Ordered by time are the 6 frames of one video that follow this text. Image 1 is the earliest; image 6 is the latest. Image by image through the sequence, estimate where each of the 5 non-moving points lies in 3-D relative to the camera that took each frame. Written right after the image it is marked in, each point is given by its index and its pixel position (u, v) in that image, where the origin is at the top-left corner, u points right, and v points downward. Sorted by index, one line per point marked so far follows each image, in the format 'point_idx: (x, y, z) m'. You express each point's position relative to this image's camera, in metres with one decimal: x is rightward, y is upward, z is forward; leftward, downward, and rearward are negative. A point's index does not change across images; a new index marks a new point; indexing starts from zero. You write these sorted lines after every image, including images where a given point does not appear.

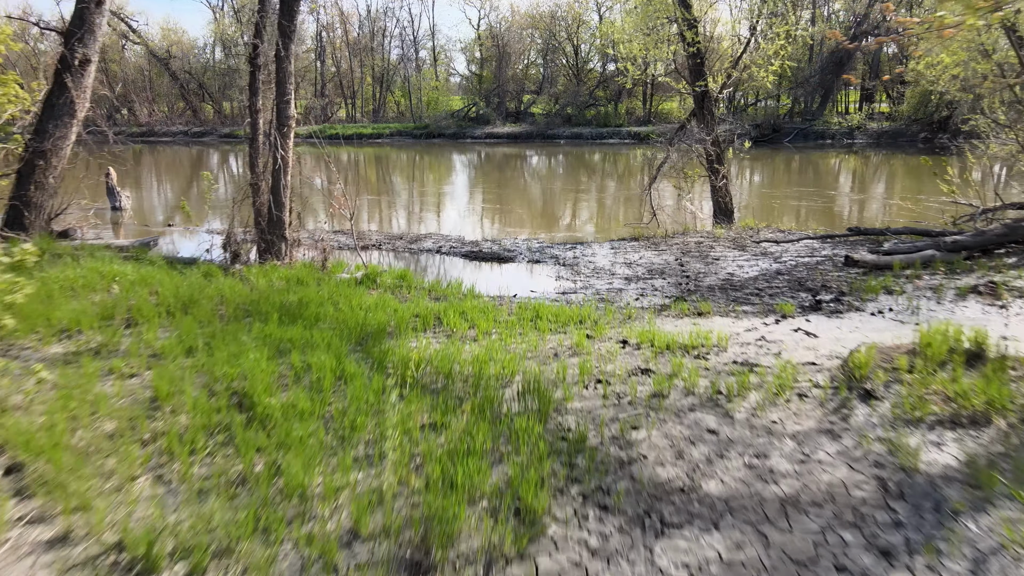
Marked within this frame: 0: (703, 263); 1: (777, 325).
0: (+2.0, +0.2, +8.4) m
1: (+1.8, -0.3, +5.6) m
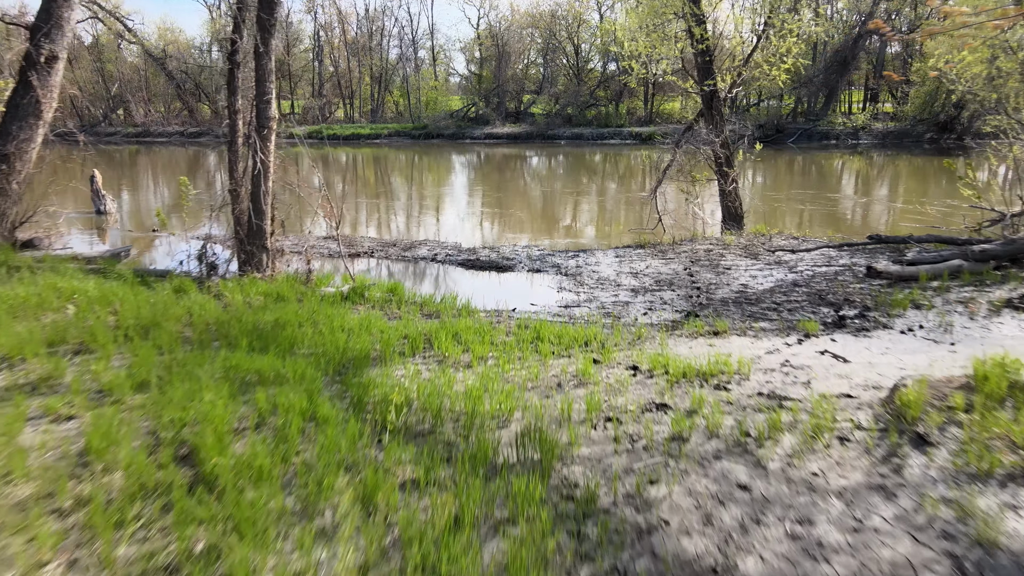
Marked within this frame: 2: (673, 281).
0: (+2.0, +0.1, +7.9) m
1: (+1.8, -0.4, +5.1) m
2: (+1.5, +0.1, +7.6) m
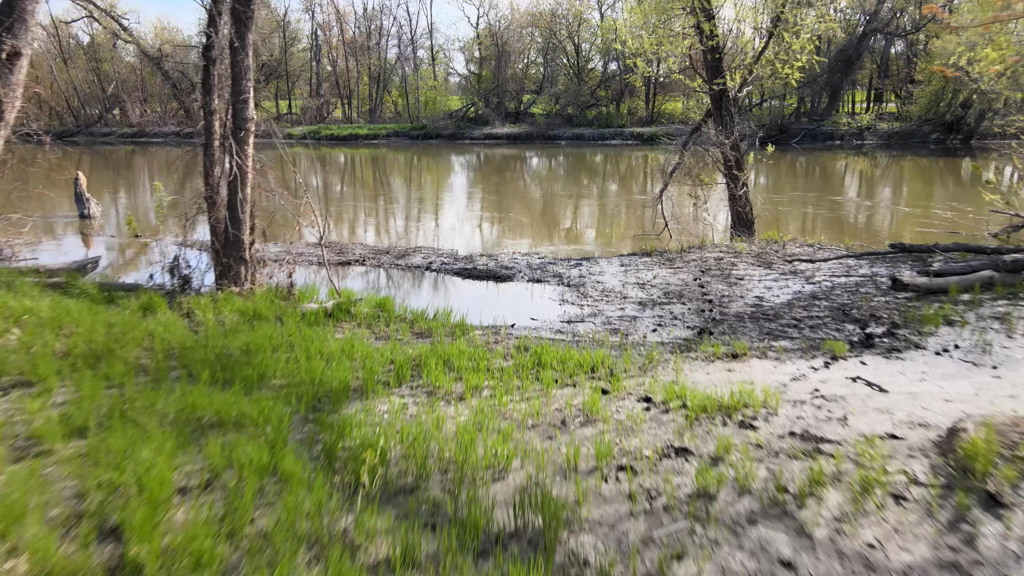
0: (+2.0, 0.0, +7.4) m
1: (+1.8, -0.5, +4.7) m
2: (+1.5, 0.0, +7.1) m
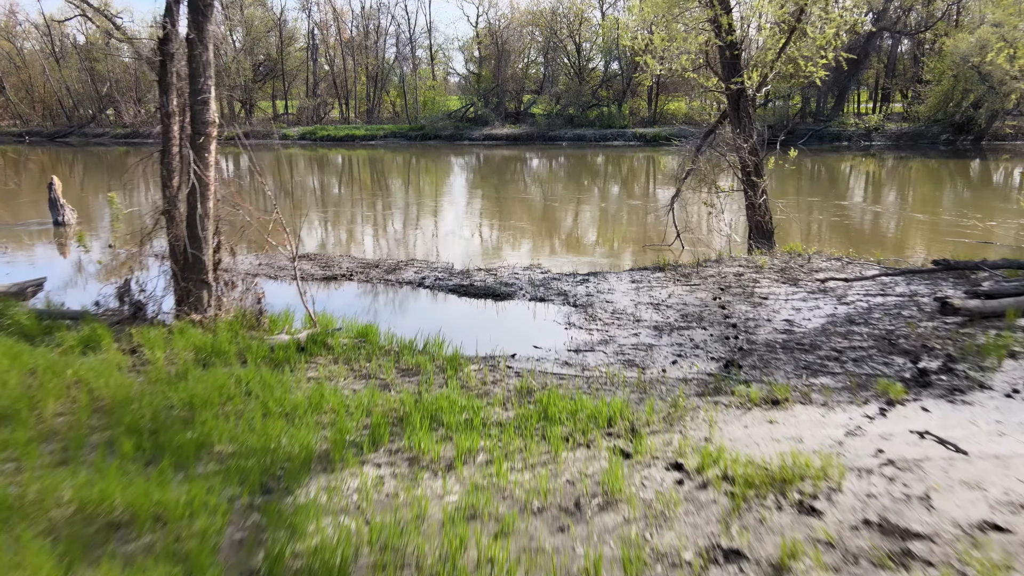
0: (+2.0, -0.1, +6.7) m
1: (+1.8, -0.6, +3.9) m
2: (+1.5, -0.2, +6.4) m
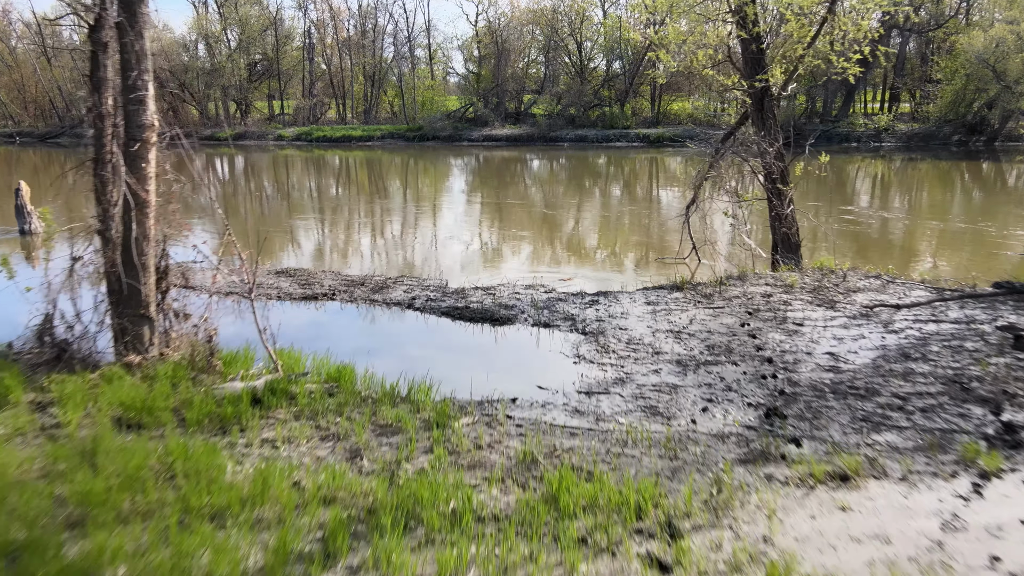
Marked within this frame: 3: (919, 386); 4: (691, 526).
0: (+2.0, -0.3, +5.8) m
1: (+1.8, -0.8, +3.1) m
2: (+1.5, -0.4, +5.6) m
3: (+2.3, -0.6, +4.6) m
4: (+0.6, -0.8, +2.9) m
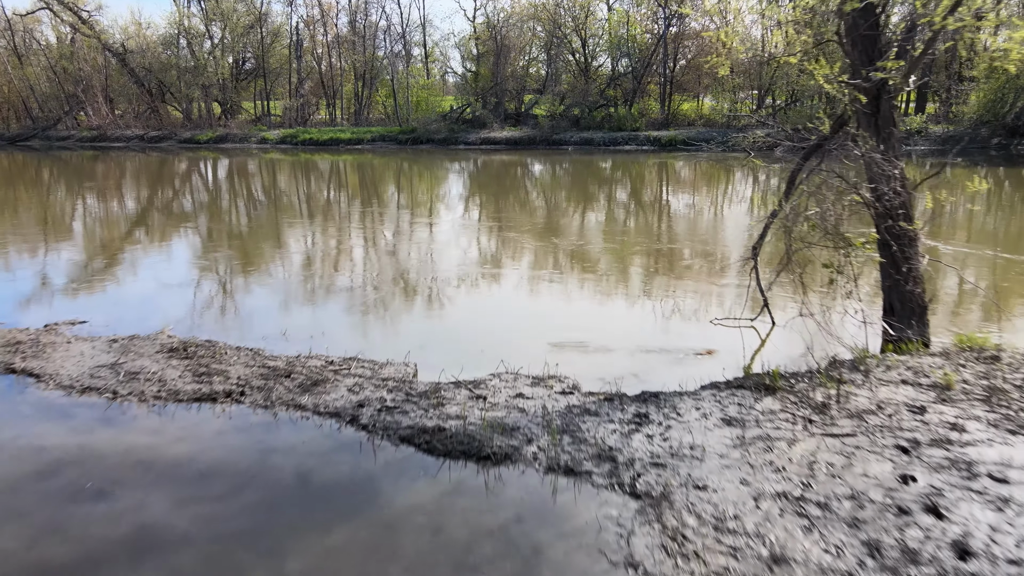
0: (+2.0, -0.9, +3.3) m
1: (+1.8, -1.4, +0.6) m
2: (+1.5, -1.0, +3.1) m
3: (+2.3, -1.1, +2.0) m
4: (+0.6, -1.4, +0.3) m
